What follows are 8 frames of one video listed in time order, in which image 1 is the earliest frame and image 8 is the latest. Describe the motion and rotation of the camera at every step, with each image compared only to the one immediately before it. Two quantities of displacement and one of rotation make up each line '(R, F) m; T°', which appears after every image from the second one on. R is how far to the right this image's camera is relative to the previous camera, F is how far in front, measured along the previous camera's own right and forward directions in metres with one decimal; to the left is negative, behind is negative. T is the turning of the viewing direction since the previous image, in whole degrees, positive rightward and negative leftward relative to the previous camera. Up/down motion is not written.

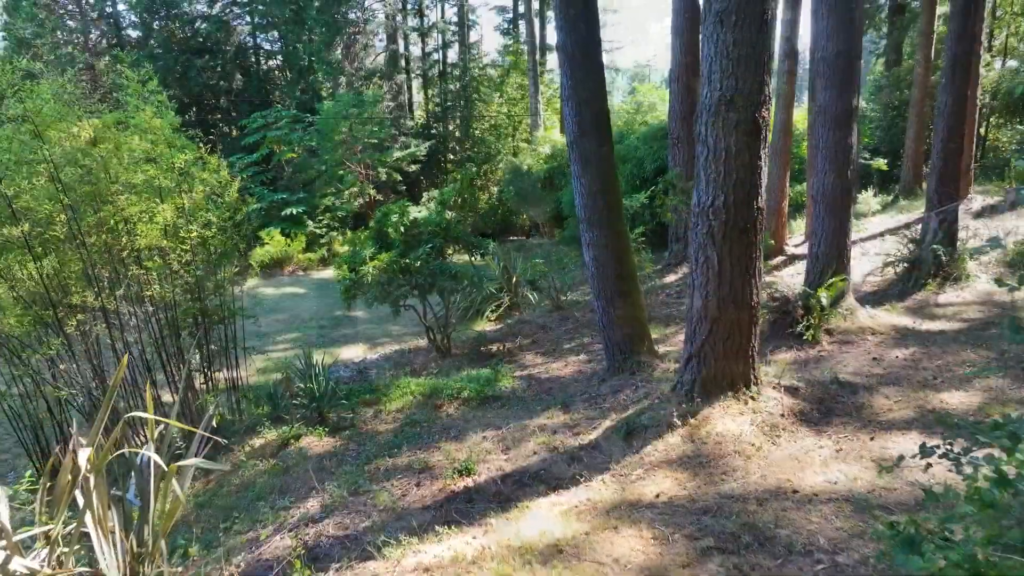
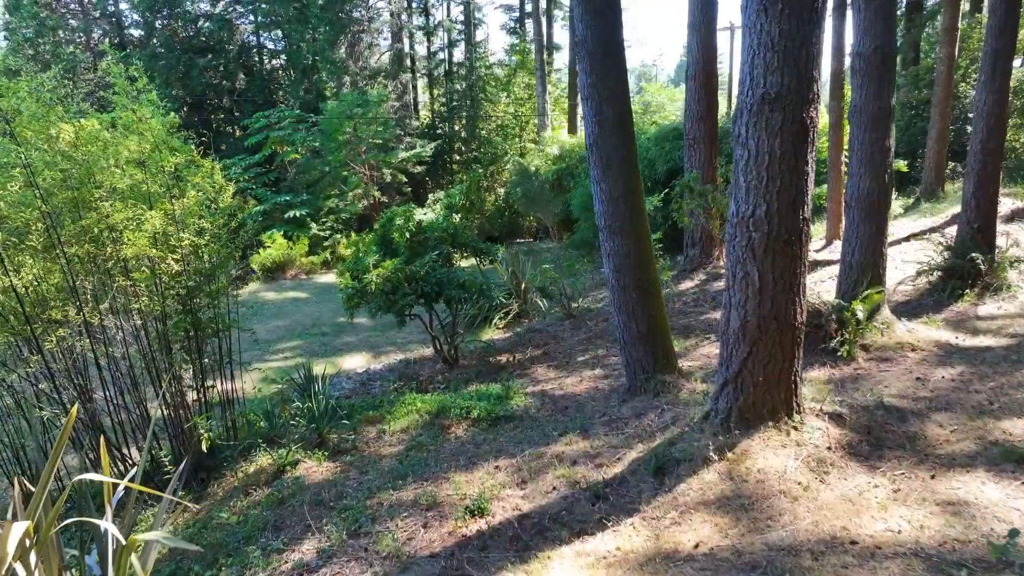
(-0.1, +0.3) m; 0°
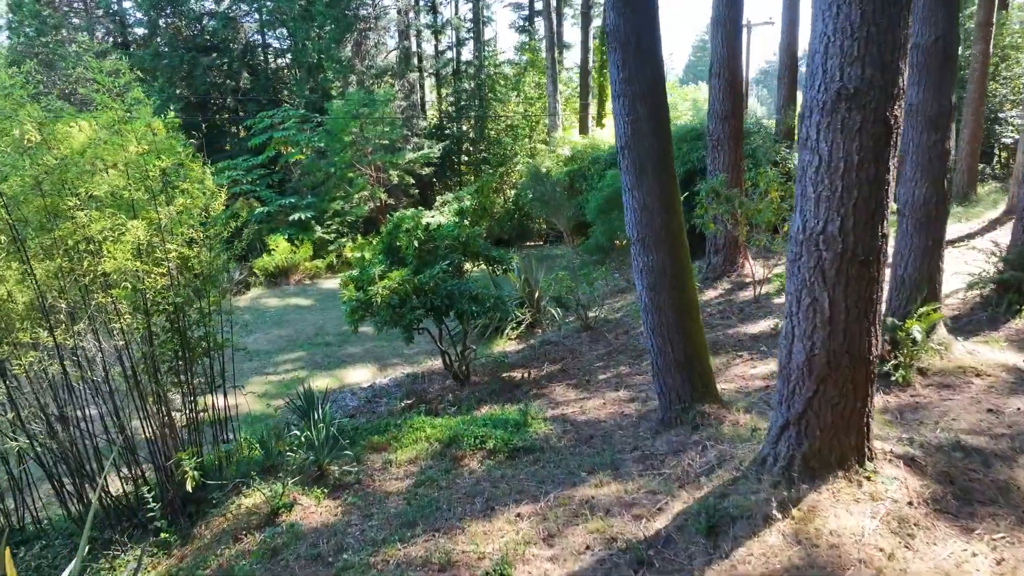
(-0.1, +0.4) m; -1°
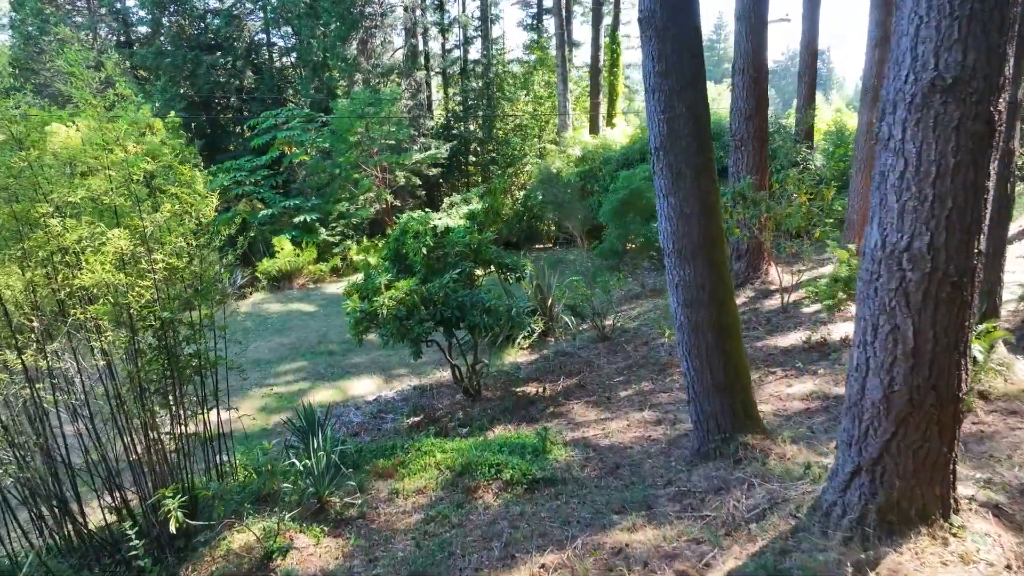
(-0.1, +0.3) m; 0°
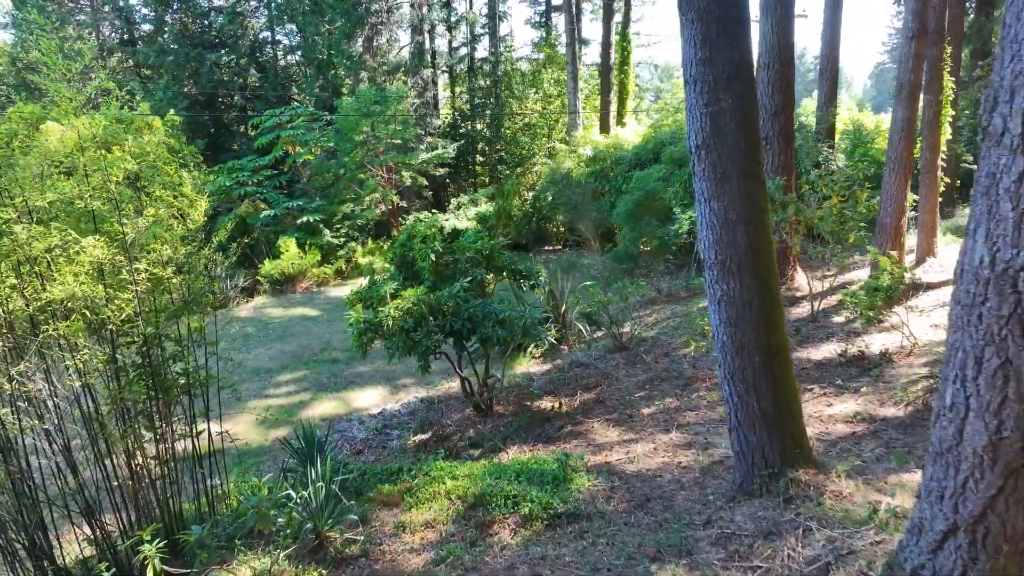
(-0.1, +0.3) m; 0°
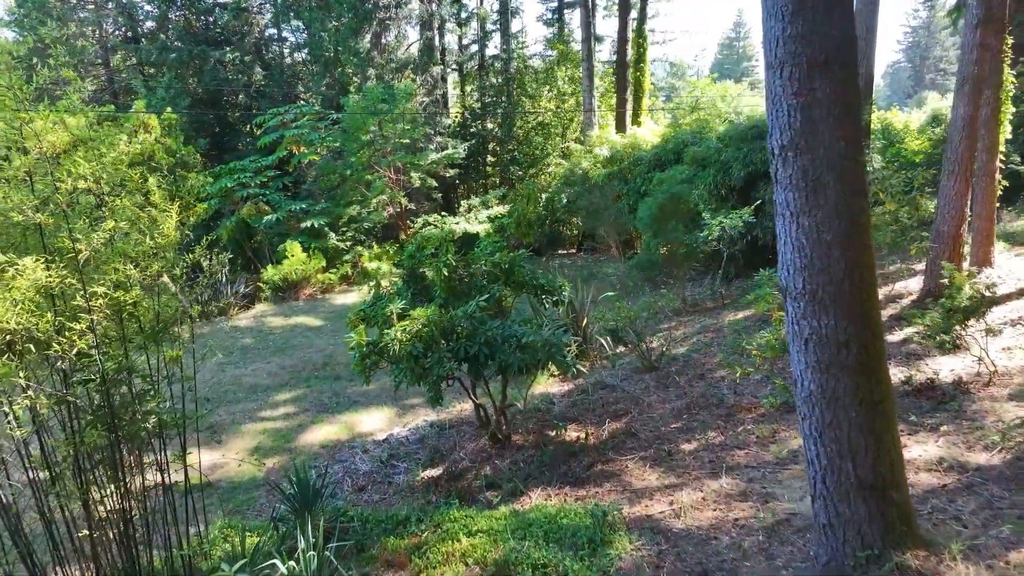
(-0.1, +0.5) m; -1°
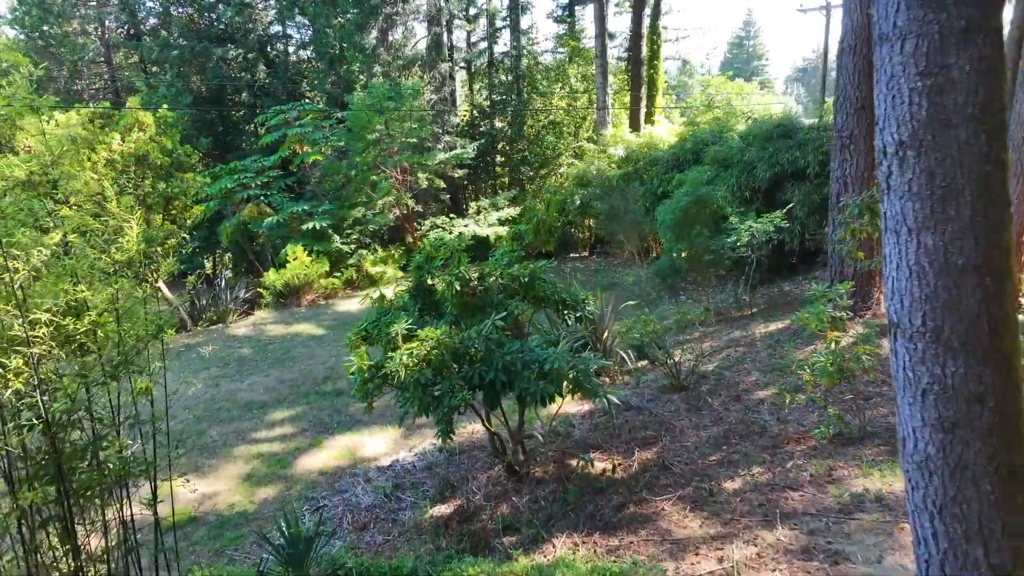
(-0.1, +0.5) m; -1°
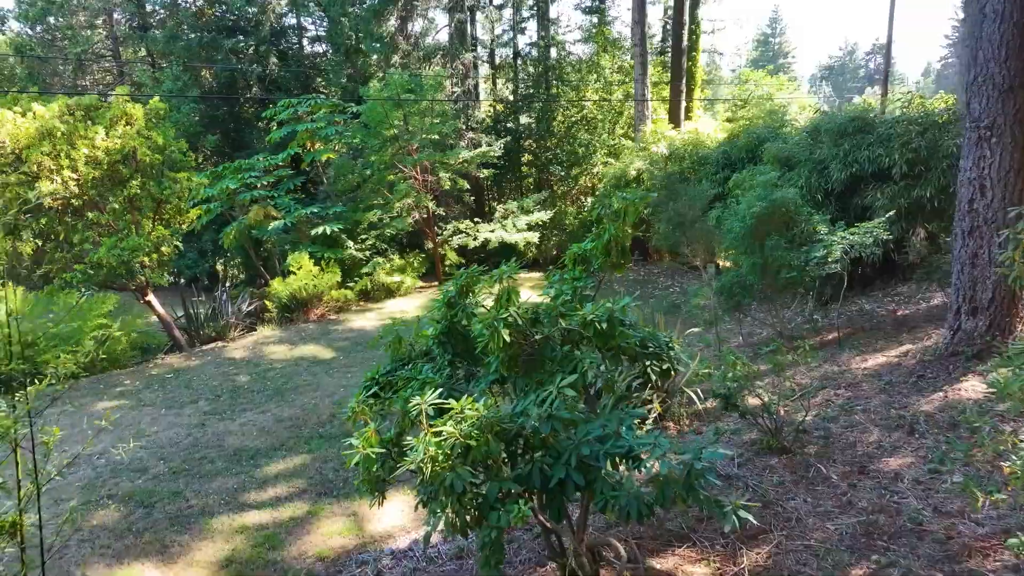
(-0.2, +1.1) m; -1°
